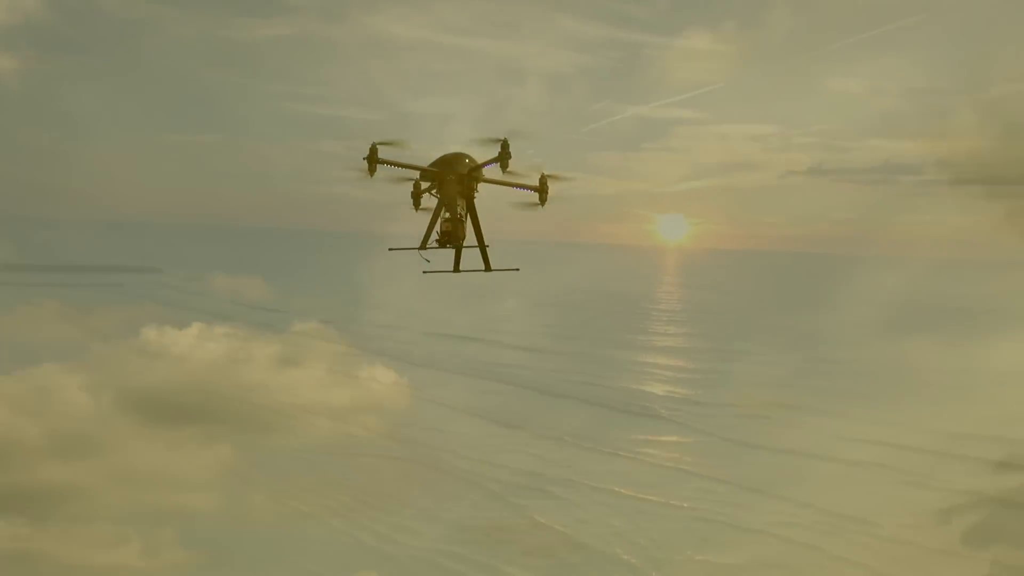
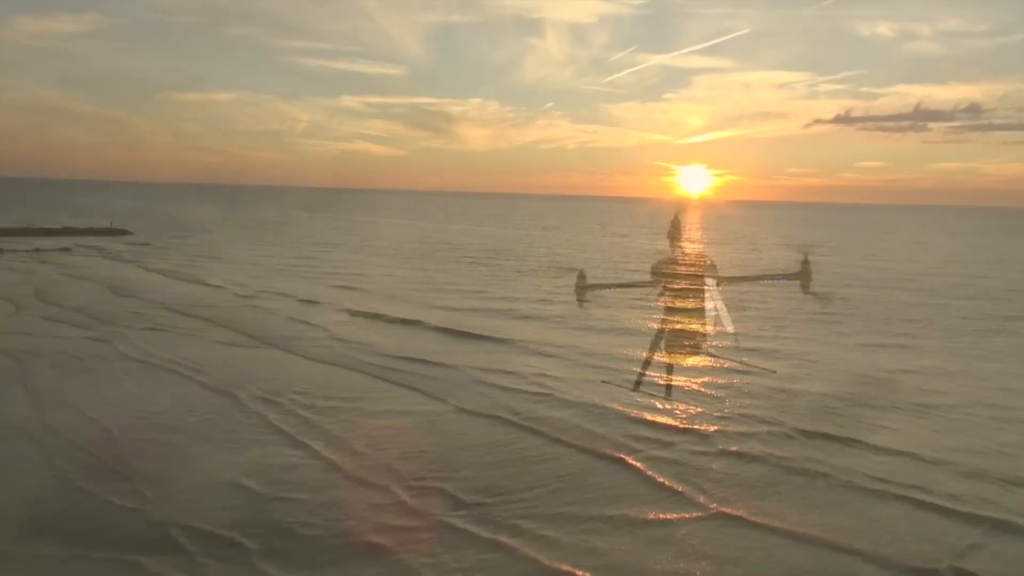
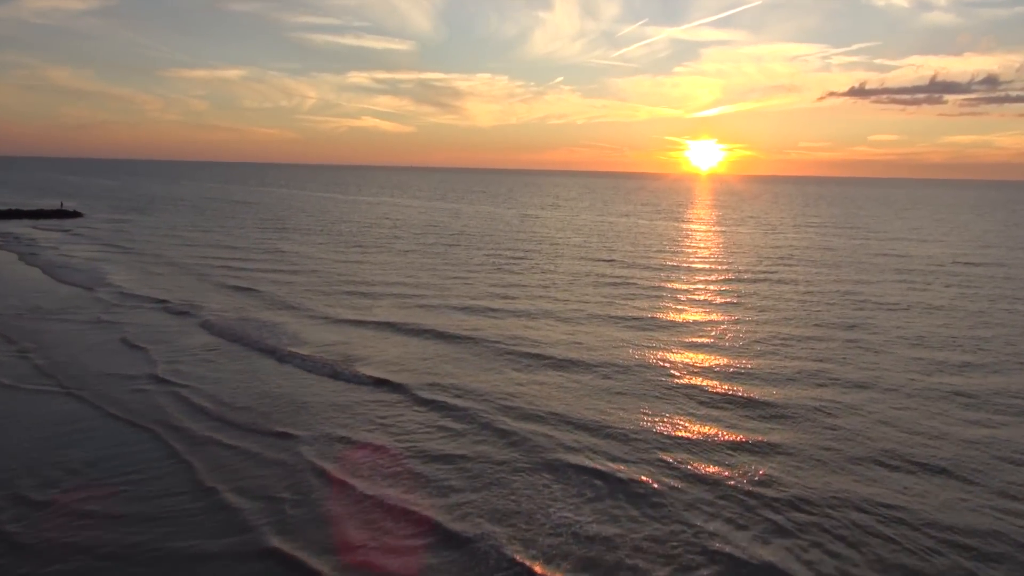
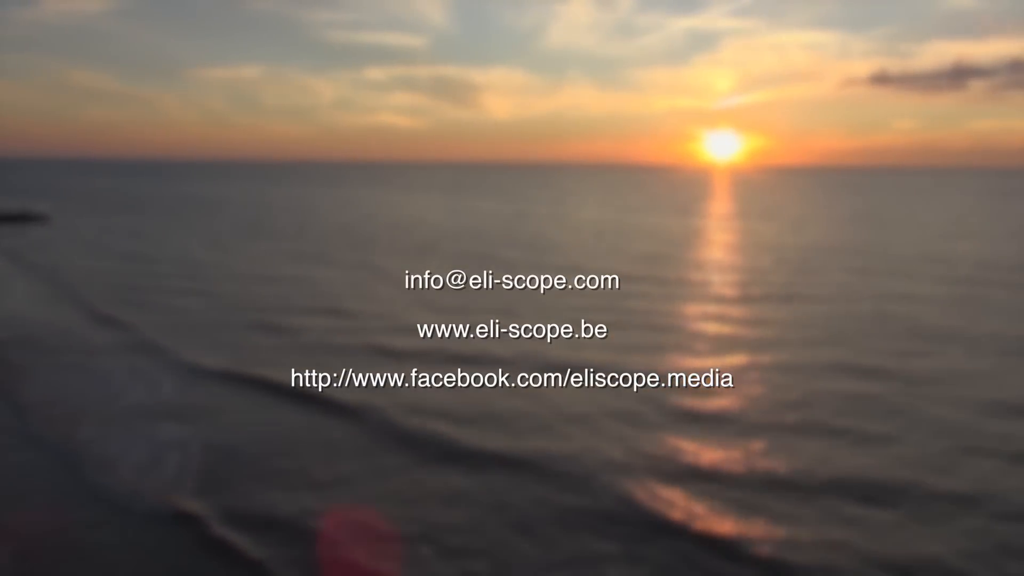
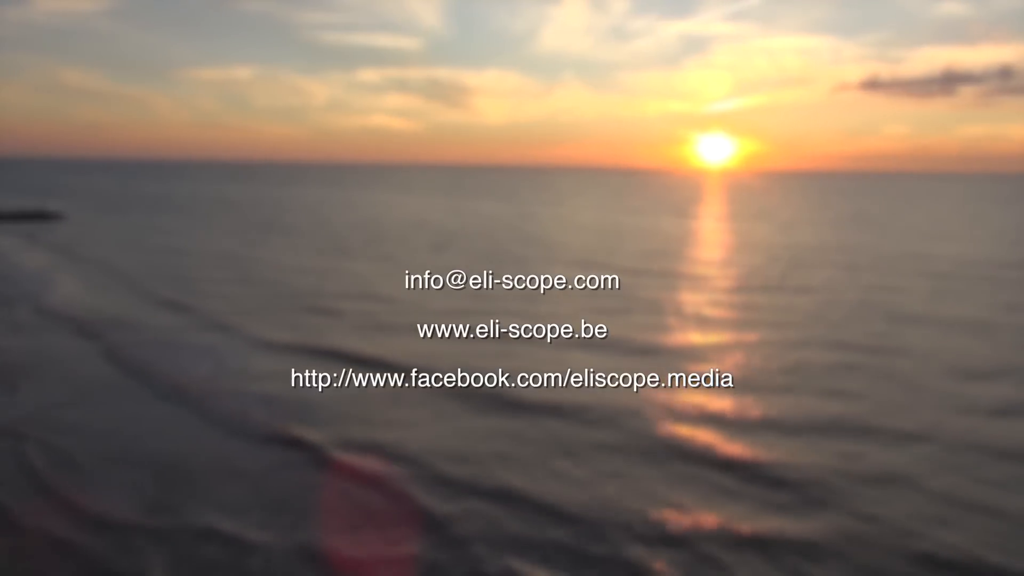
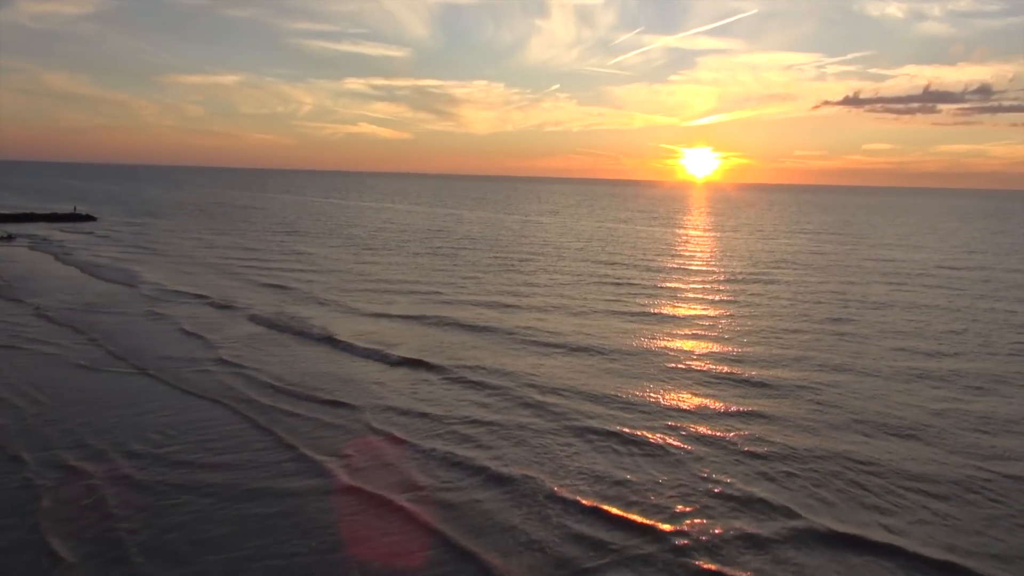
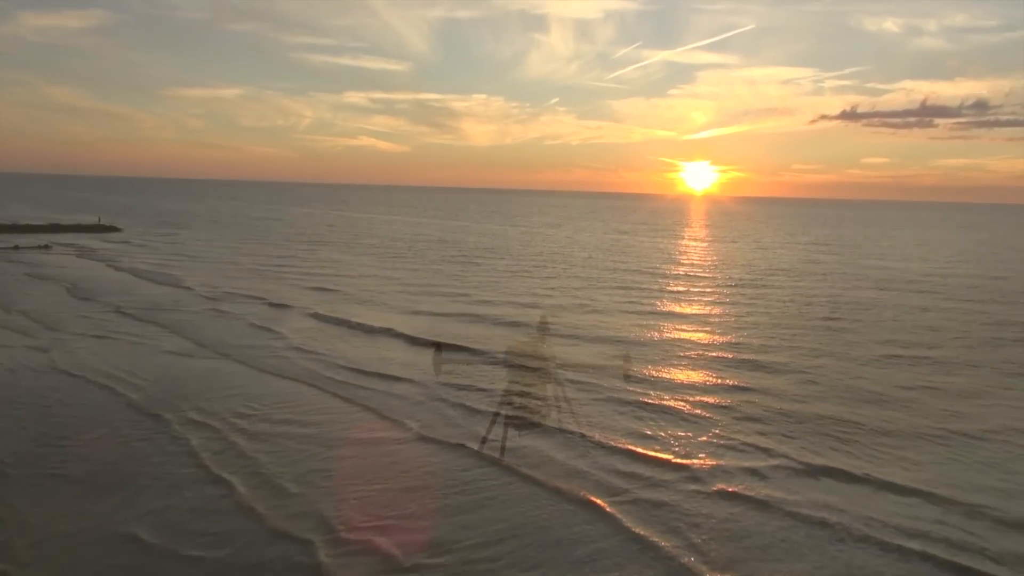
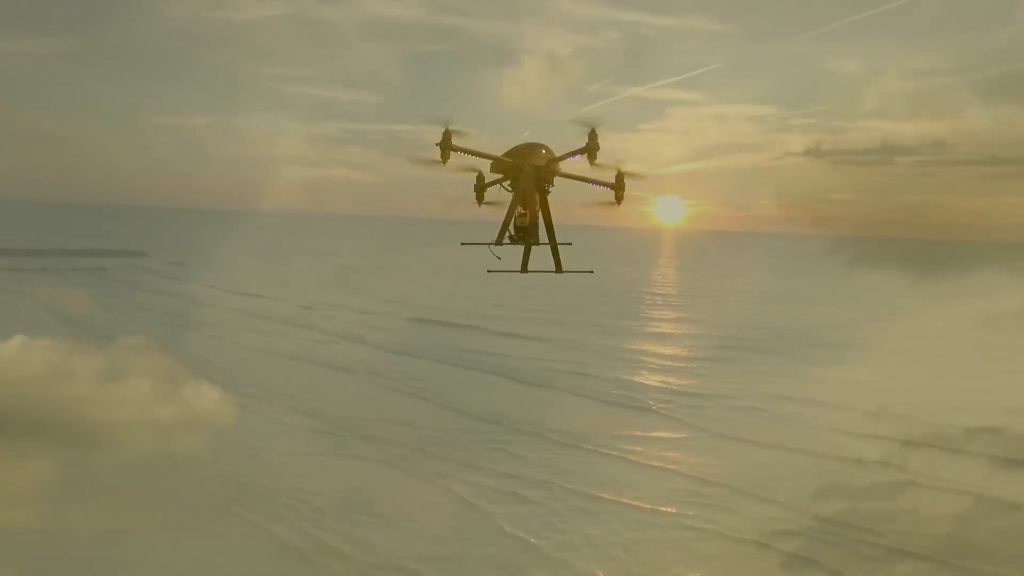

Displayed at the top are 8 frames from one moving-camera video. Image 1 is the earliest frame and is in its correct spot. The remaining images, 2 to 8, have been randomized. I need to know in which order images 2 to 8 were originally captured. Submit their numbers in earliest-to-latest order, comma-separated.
8, 2, 7, 6, 3, 5, 4
